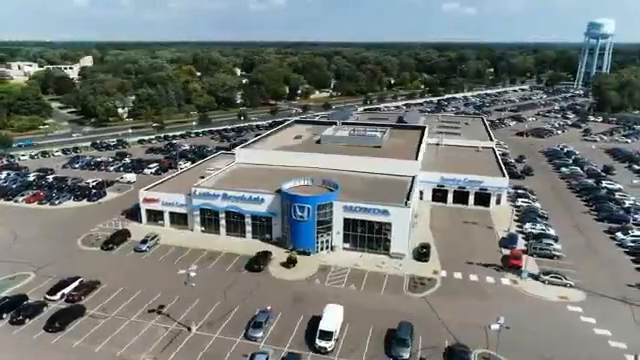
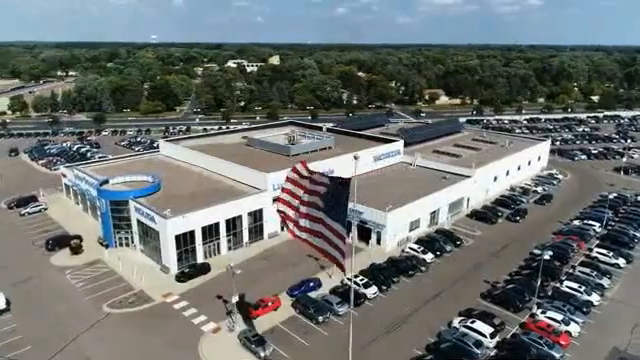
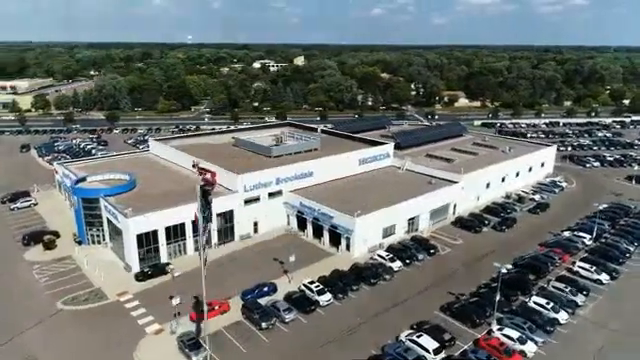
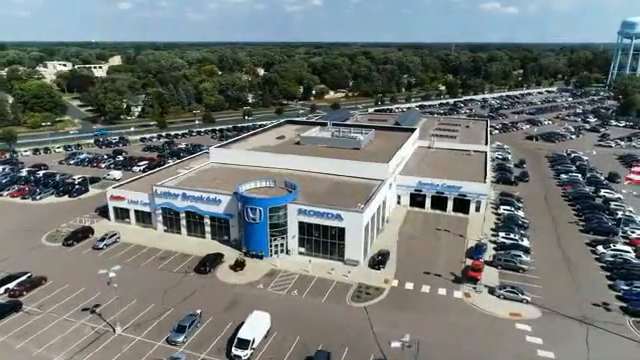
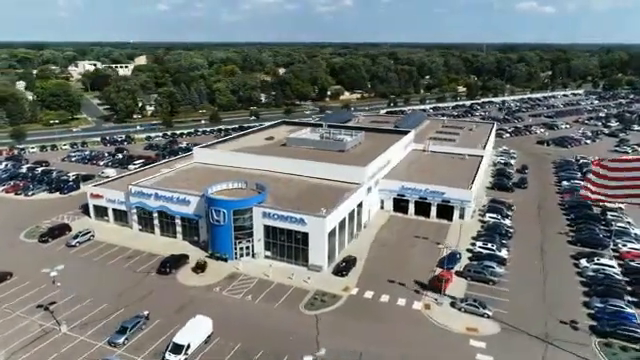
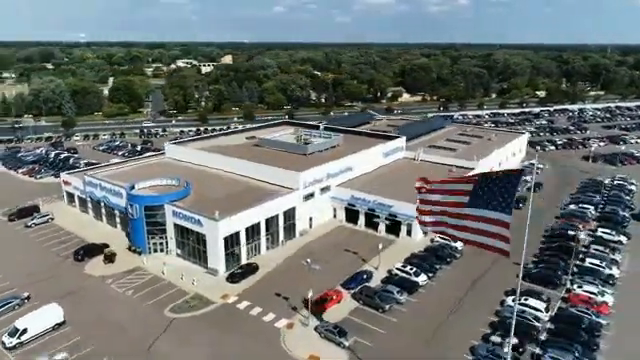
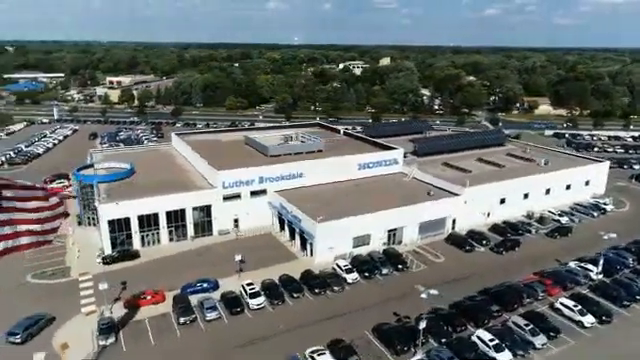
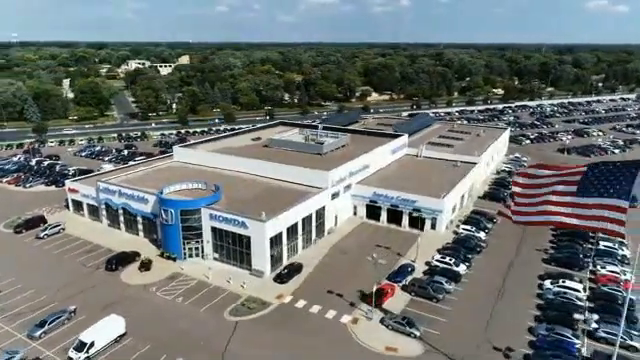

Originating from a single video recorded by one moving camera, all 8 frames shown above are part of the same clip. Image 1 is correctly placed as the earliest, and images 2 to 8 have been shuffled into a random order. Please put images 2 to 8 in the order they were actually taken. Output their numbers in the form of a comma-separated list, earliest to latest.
4, 5, 8, 6, 2, 3, 7
